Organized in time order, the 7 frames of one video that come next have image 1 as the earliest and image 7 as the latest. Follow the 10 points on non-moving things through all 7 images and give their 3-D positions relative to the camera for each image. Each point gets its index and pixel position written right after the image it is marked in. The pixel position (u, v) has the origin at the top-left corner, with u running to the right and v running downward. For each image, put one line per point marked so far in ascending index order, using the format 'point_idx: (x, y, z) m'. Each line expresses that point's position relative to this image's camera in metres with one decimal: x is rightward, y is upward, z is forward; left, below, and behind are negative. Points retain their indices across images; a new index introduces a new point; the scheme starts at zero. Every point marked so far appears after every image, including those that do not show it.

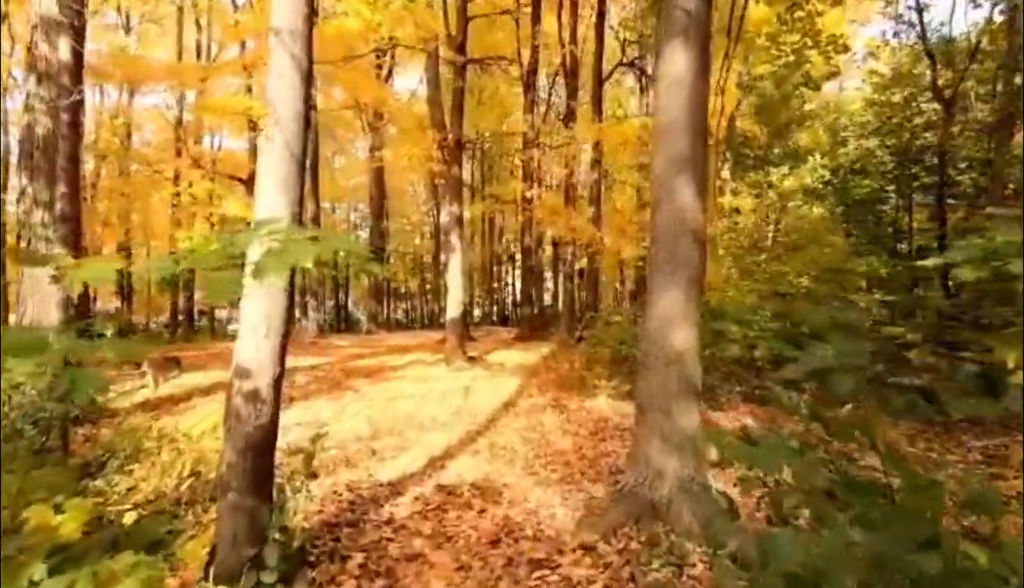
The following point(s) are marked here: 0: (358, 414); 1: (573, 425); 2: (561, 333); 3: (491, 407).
0: (-1.6, -1.3, +8.8) m
1: (+0.6, -1.3, +8.2) m
2: (+1.1, -0.9, +18.3) m
3: (-0.2, -1.3, +9.6) m
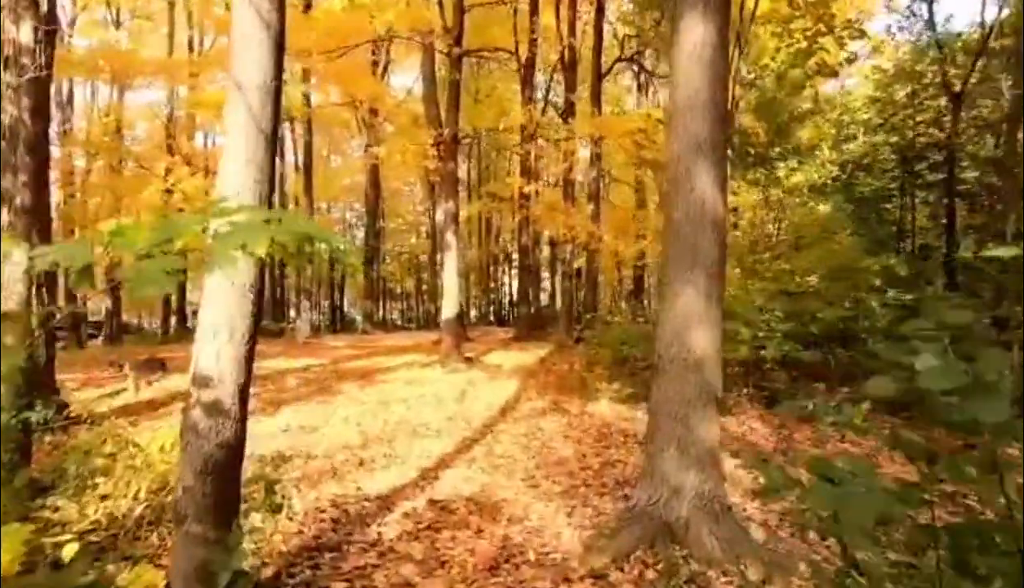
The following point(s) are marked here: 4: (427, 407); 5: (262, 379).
0: (-1.6, -1.3, +8.3) m
1: (+0.6, -1.3, +7.8) m
2: (+1.0, -0.9, +17.9) m
3: (-0.3, -1.3, +9.2) m
4: (-1.0, -1.3, +9.4) m
5: (-3.5, -1.2, +11.6) m
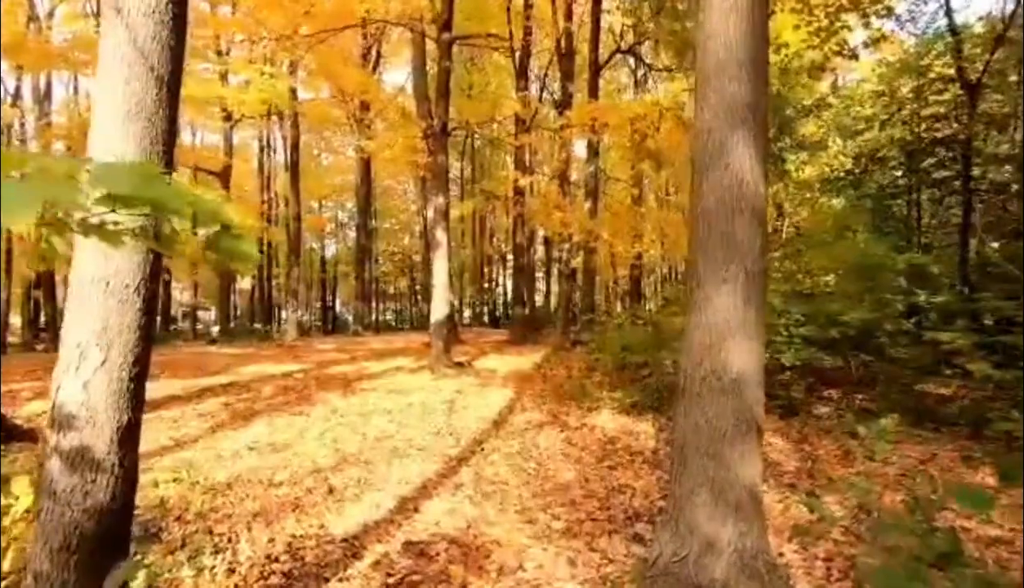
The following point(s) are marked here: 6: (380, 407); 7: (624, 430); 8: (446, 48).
0: (-1.7, -1.3, +7.5) m
1: (+0.5, -1.3, +7.0) m
2: (+0.9, -0.9, +17.1) m
3: (-0.3, -1.3, +8.4) m
4: (-1.0, -1.3, +8.6) m
5: (-3.6, -1.2, +10.7) m
6: (-1.5, -1.3, +9.4) m
7: (+1.1, -1.3, +8.0) m
8: (-1.2, +4.4, +14.7) m
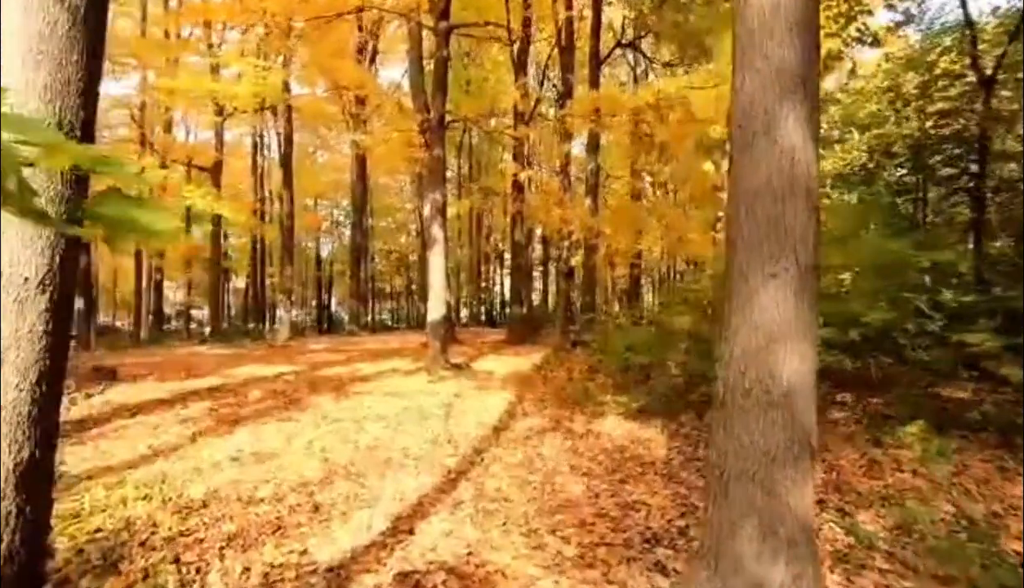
0: (-1.7, -1.3, +7.0) m
1: (+0.5, -1.3, +6.5) m
2: (+0.9, -0.9, +16.6) m
3: (-0.3, -1.3, +7.9) m
4: (-1.0, -1.3, +8.1) m
5: (-3.6, -1.2, +10.2) m
6: (-1.5, -1.3, +8.9) m
7: (+1.1, -1.3, +7.6) m
8: (-1.2, +4.4, +14.2) m
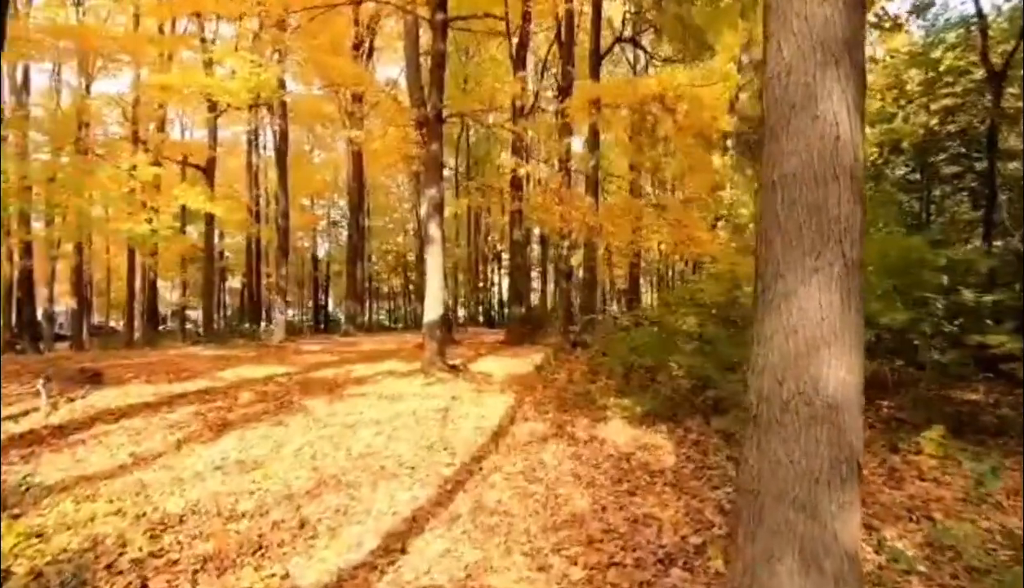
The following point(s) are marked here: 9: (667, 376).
0: (-1.7, -1.3, +6.7) m
1: (+0.6, -1.3, +6.2) m
2: (+0.9, -0.9, +16.3) m
3: (-0.3, -1.3, +7.5) m
4: (-1.0, -1.3, +7.7) m
5: (-3.6, -1.2, +9.9) m
6: (-1.5, -1.3, +8.5) m
7: (+1.1, -1.3, +7.2) m
8: (-1.2, +4.4, +13.8) m
9: (+1.8, -1.0, +9.6) m
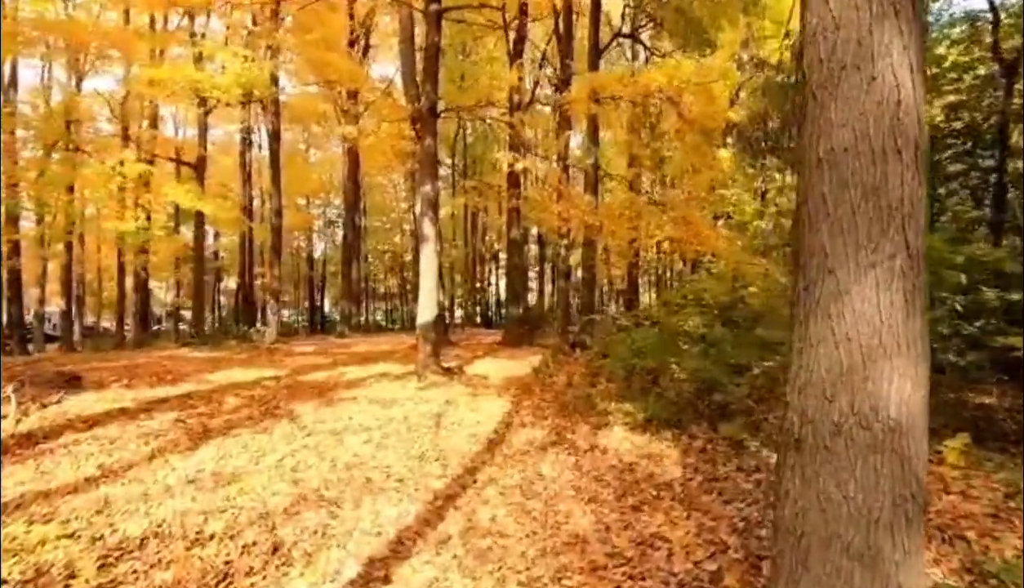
0: (-1.7, -1.3, +6.3) m
1: (+0.5, -1.3, +5.7) m
2: (+0.8, -0.9, +15.8) m
3: (-0.4, -1.3, +7.1) m
4: (-1.1, -1.3, +7.3) m
5: (-3.6, -1.2, +9.5) m
6: (-1.5, -1.3, +8.1) m
7: (+1.1, -1.3, +6.8) m
8: (-1.3, +4.4, +13.4) m
9: (+1.8, -1.0, +9.2) m
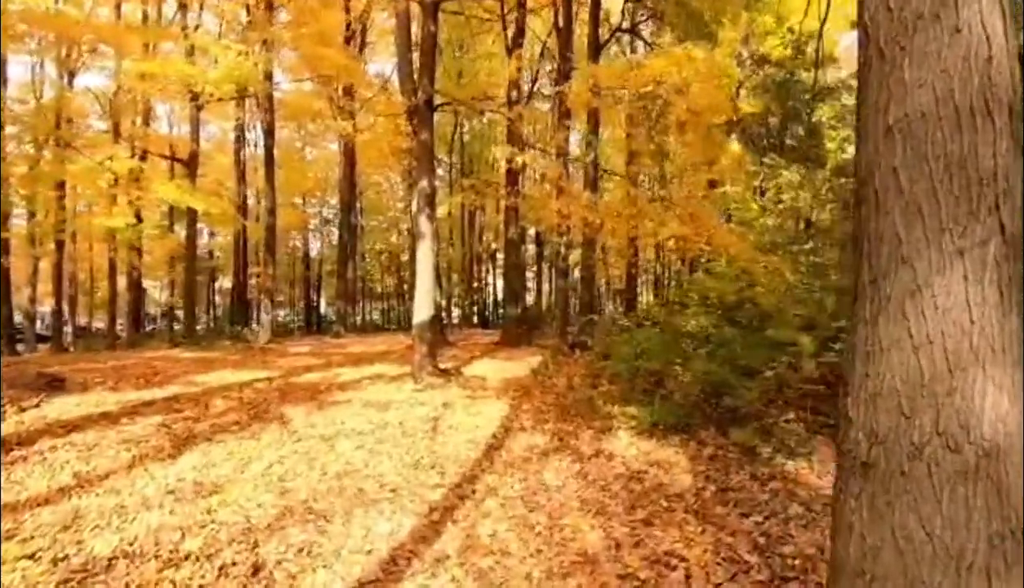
0: (-1.7, -1.3, +5.9) m
1: (+0.5, -1.3, +5.4) m
2: (+0.8, -0.9, +15.5) m
3: (-0.4, -1.3, +6.8) m
4: (-1.1, -1.3, +6.9) m
5: (-3.6, -1.2, +9.1) m
6: (-1.5, -1.3, +7.8) m
7: (+1.1, -1.3, +6.5) m
8: (-1.3, +4.4, +13.1) m
9: (+1.8, -0.9, +8.8) m
